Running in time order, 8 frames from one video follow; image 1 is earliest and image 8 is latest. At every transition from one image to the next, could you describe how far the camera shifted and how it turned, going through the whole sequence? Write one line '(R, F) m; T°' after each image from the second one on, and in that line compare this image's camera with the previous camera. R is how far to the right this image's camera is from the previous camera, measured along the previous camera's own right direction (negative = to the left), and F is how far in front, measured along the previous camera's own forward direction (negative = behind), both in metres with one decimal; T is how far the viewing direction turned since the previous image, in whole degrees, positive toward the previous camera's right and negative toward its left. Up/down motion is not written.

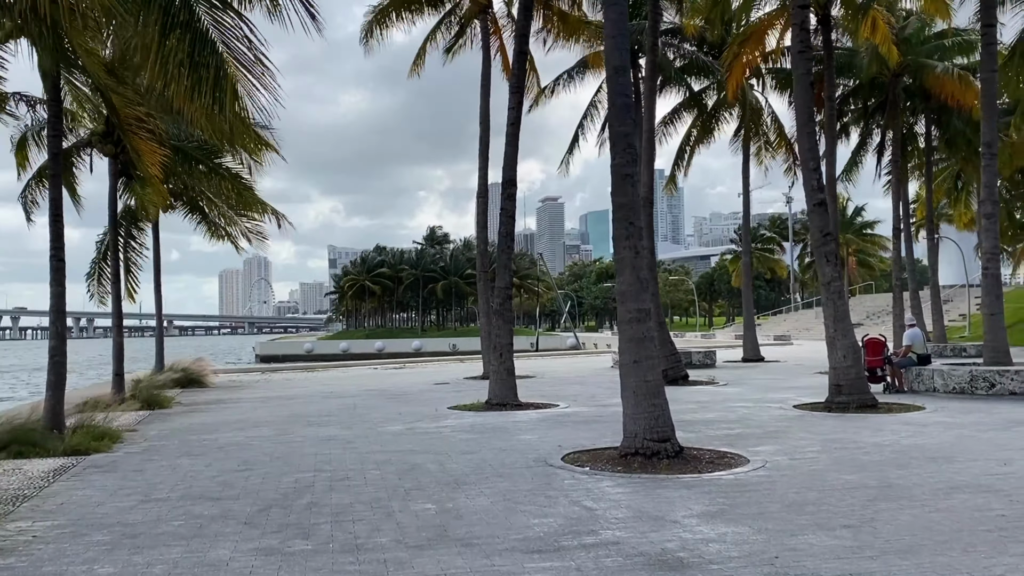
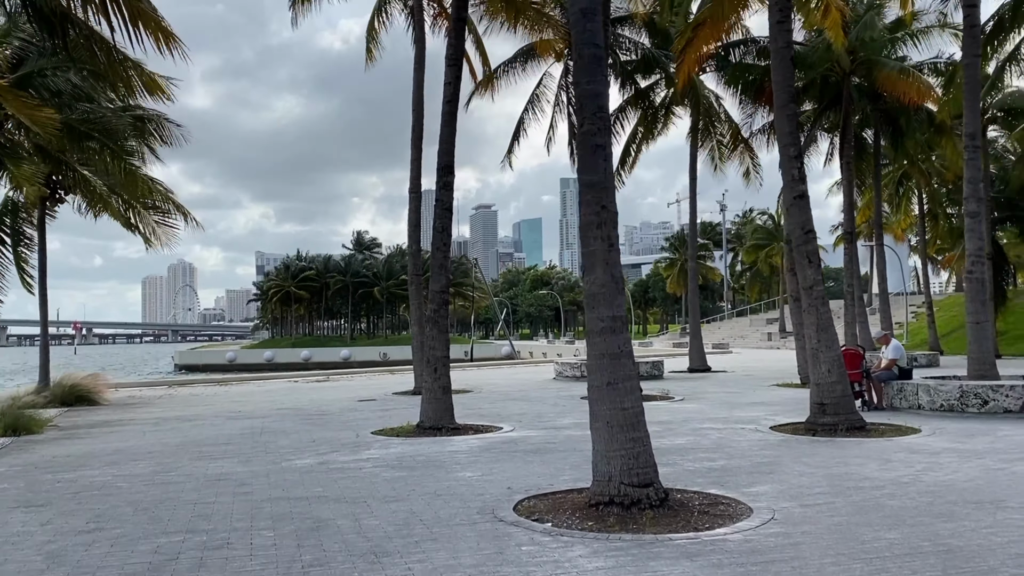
(0.0, +2.1) m; +4°
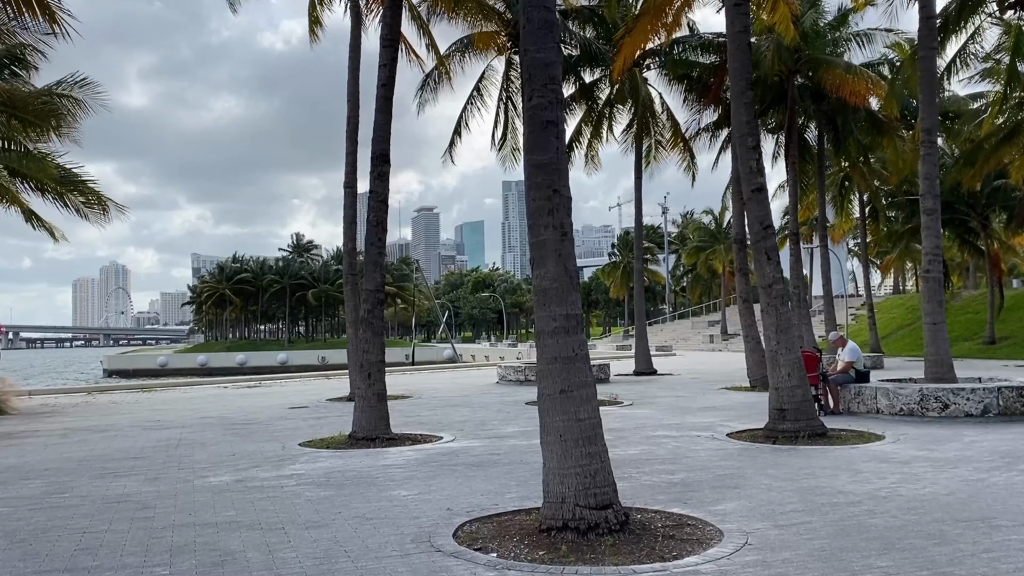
(0.0, +0.9) m; +4°
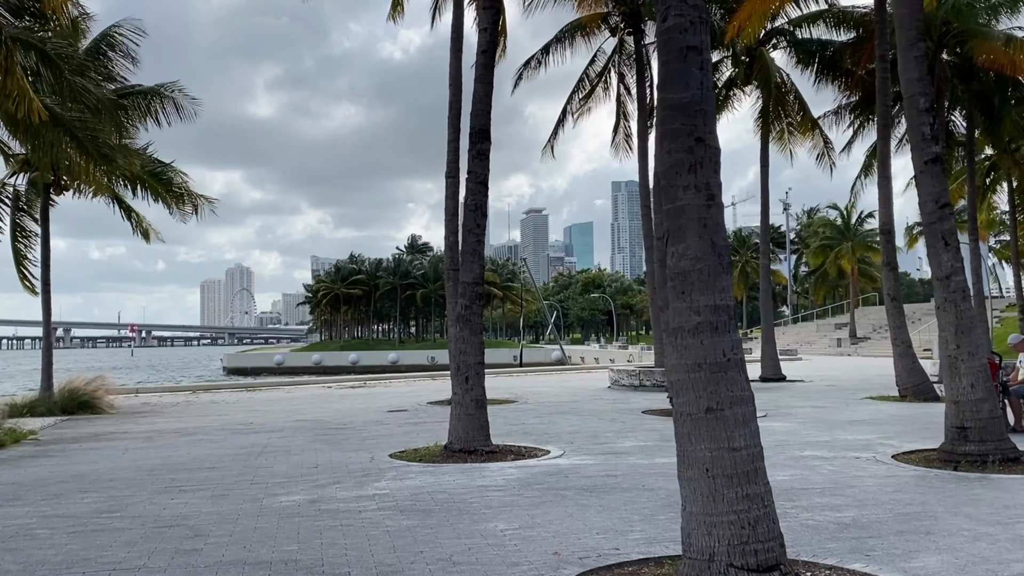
(-0.1, +1.6) m; -7°
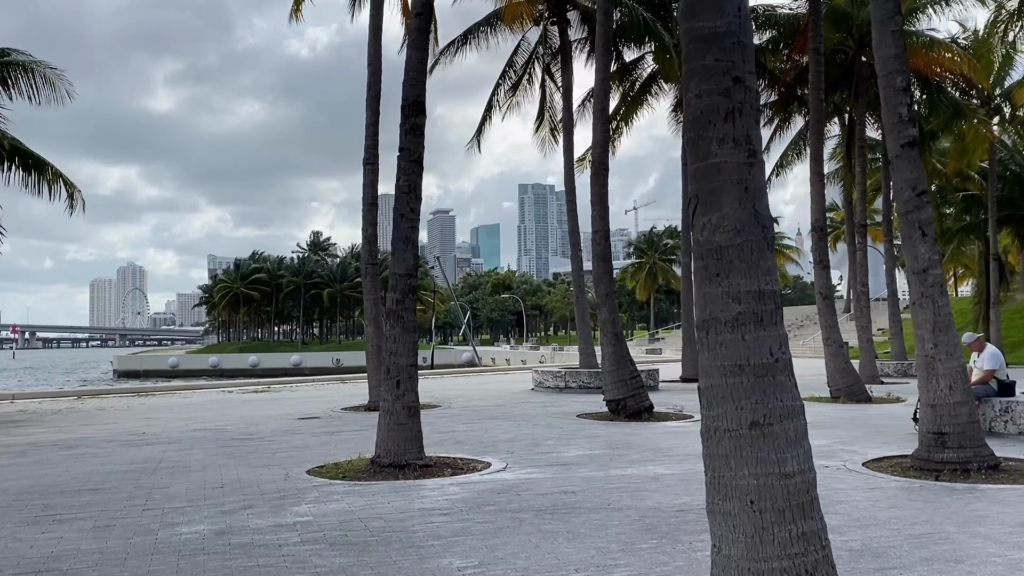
(-0.3, +1.2) m; +6°
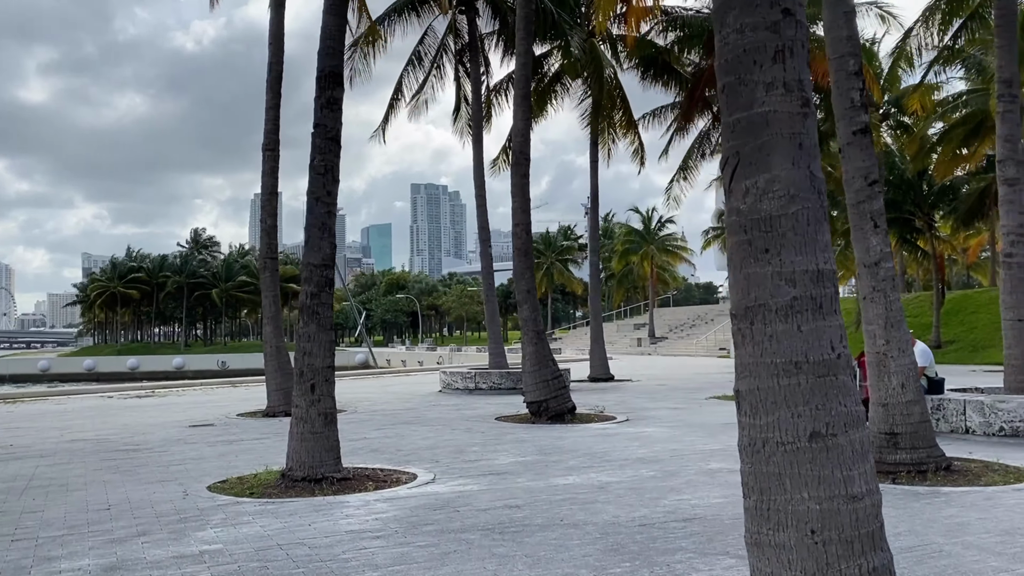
(-0.4, +0.8) m; +7°
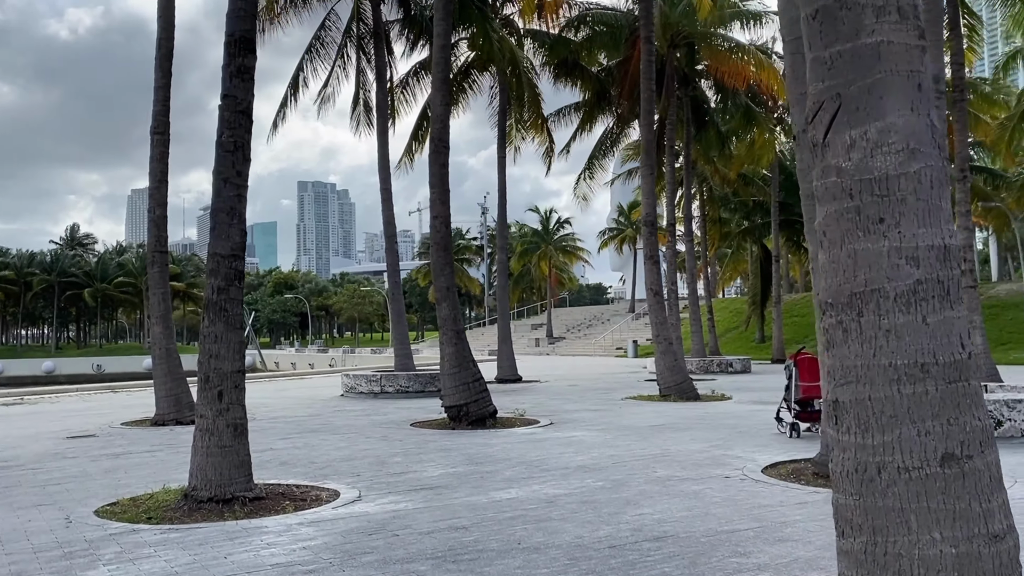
(-0.4, +0.8) m; +7°
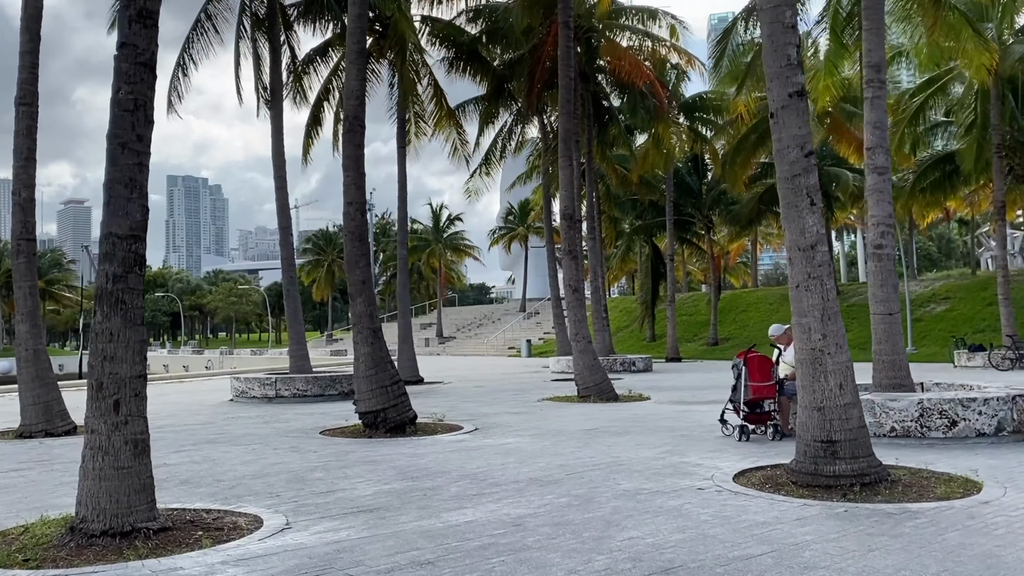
(-0.5, +1.0) m; +7°
